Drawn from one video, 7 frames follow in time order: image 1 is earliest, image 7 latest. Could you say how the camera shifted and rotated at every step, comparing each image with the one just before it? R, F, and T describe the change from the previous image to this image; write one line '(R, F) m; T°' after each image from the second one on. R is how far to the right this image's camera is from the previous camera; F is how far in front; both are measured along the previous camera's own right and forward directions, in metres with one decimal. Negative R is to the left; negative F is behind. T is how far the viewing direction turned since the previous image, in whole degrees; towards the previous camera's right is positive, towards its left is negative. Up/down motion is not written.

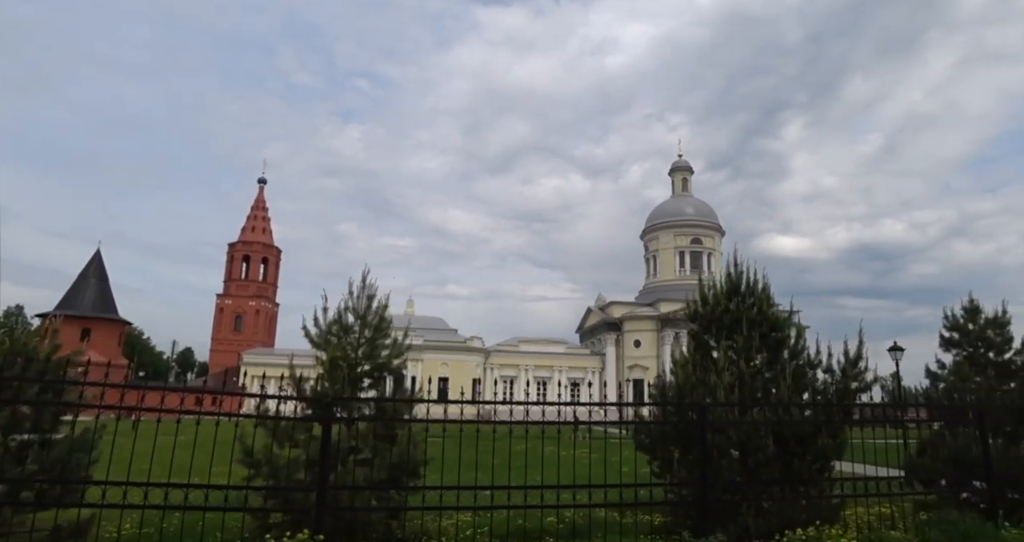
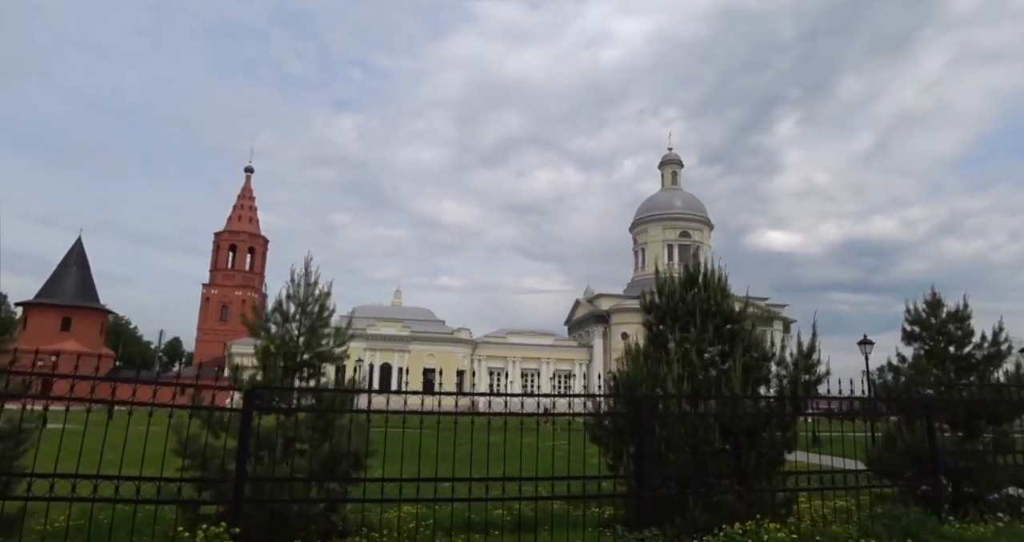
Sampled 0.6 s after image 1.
(+0.5, +0.2) m; +1°
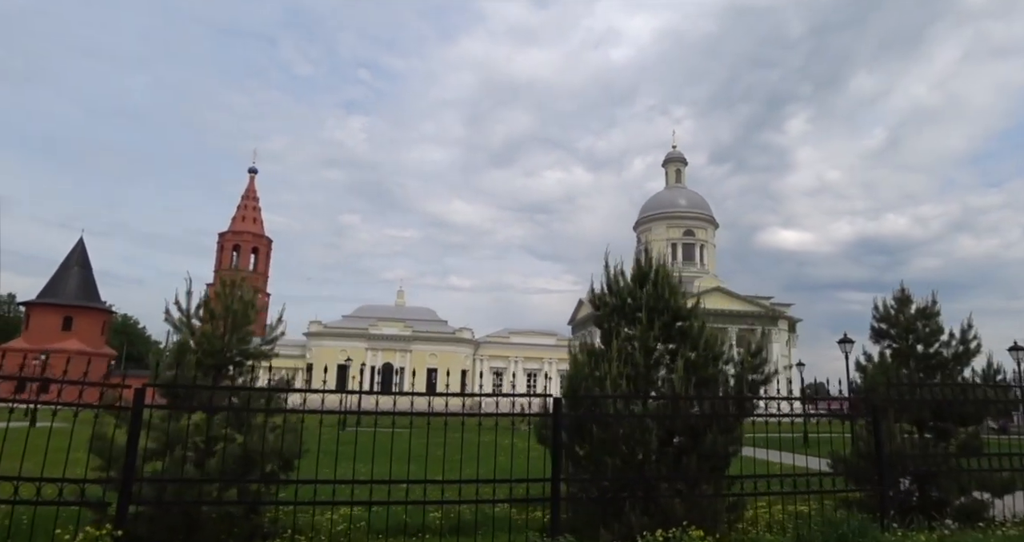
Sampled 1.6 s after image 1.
(+0.8, +0.2) m; -1°
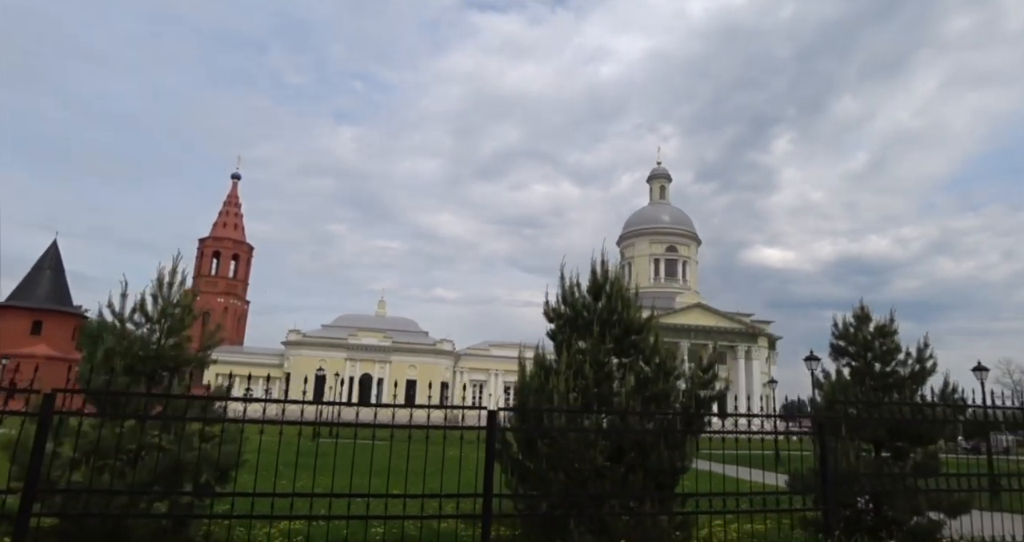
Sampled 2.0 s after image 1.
(+0.4, +0.1) m; +1°
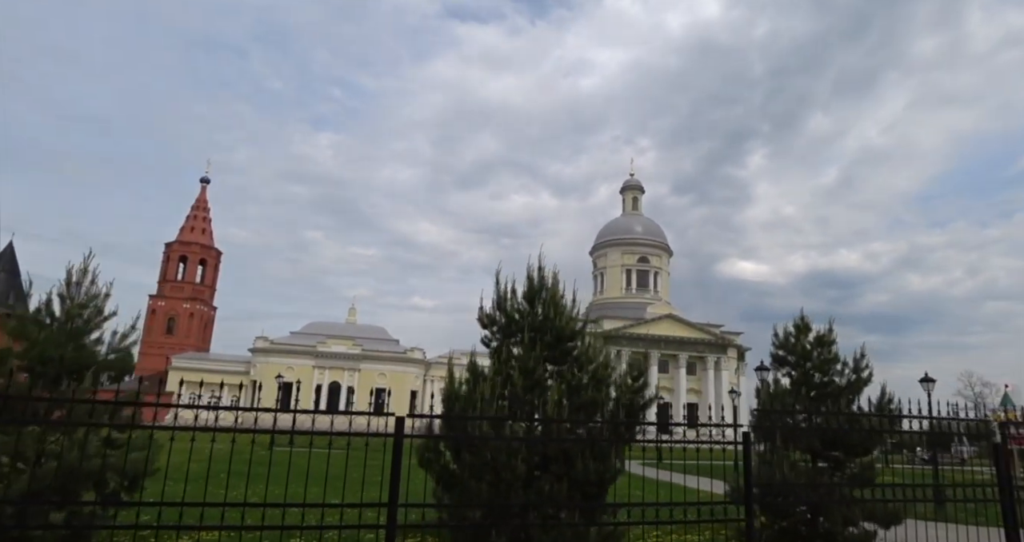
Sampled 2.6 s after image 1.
(+0.5, +0.1) m; +2°
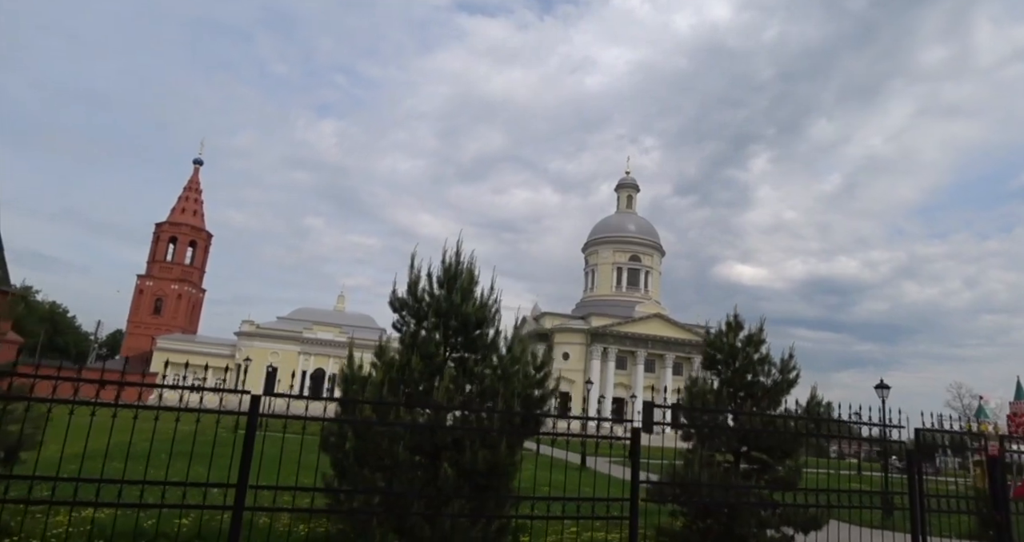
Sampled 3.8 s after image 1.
(+0.9, +0.2) m; 0°
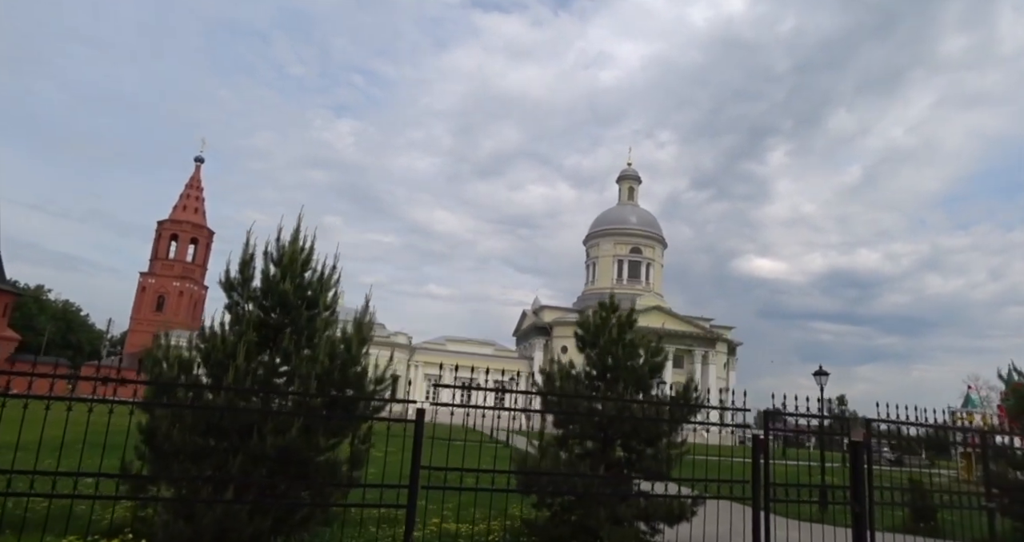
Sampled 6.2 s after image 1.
(+1.9, +0.4) m; -1°
